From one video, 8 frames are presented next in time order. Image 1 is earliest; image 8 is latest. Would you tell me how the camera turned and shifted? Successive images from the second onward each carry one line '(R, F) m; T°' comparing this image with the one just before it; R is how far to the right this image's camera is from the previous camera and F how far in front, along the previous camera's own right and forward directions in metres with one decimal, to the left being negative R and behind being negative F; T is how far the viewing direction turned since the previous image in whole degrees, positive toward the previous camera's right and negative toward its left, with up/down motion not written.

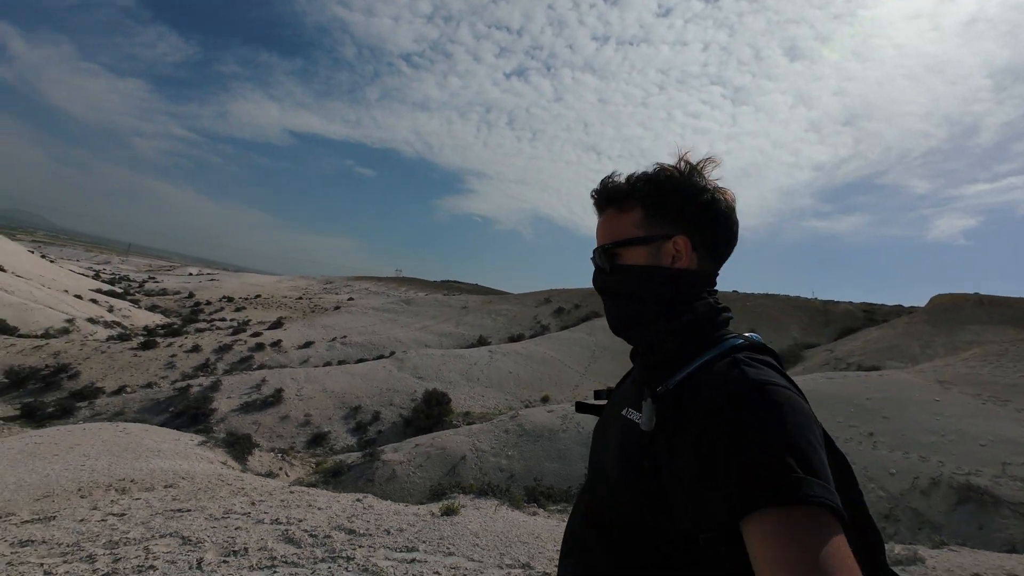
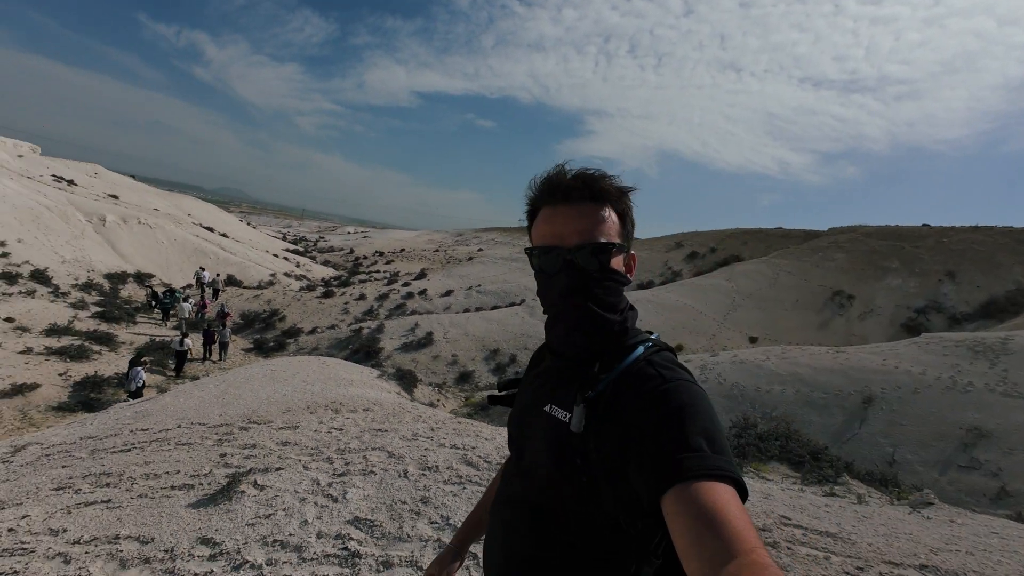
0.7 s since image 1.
(-0.3, -0.1) m; -17°
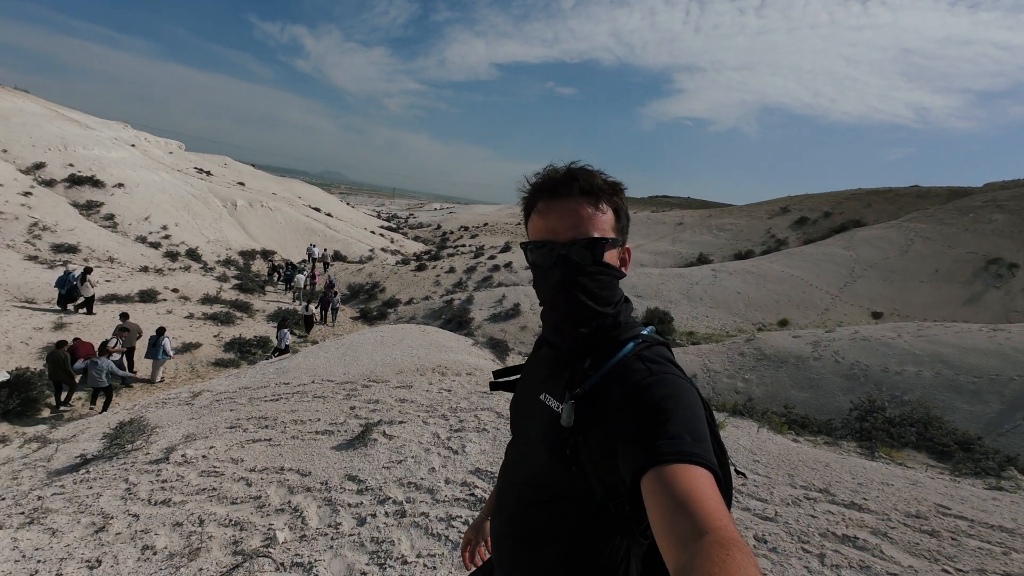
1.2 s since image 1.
(-0.3, -0.1) m; -11°
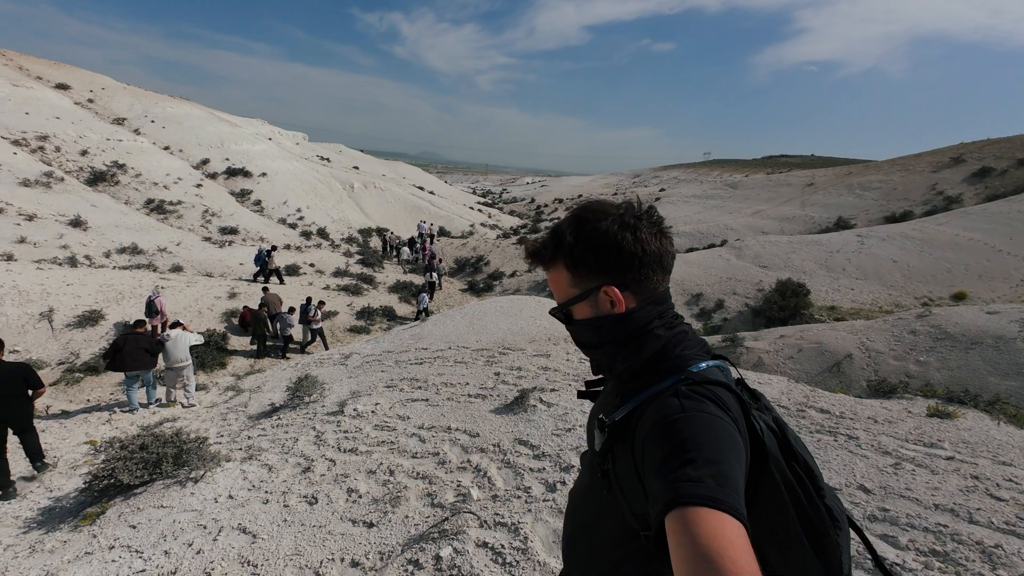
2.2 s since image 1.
(-0.8, +0.2) m; -12°
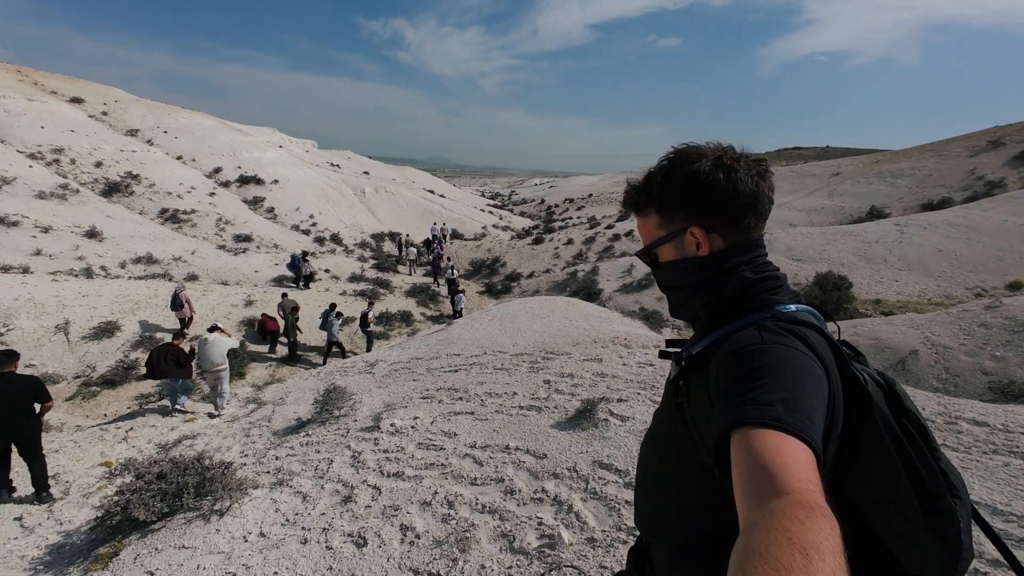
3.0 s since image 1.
(-0.5, +0.6) m; -1°
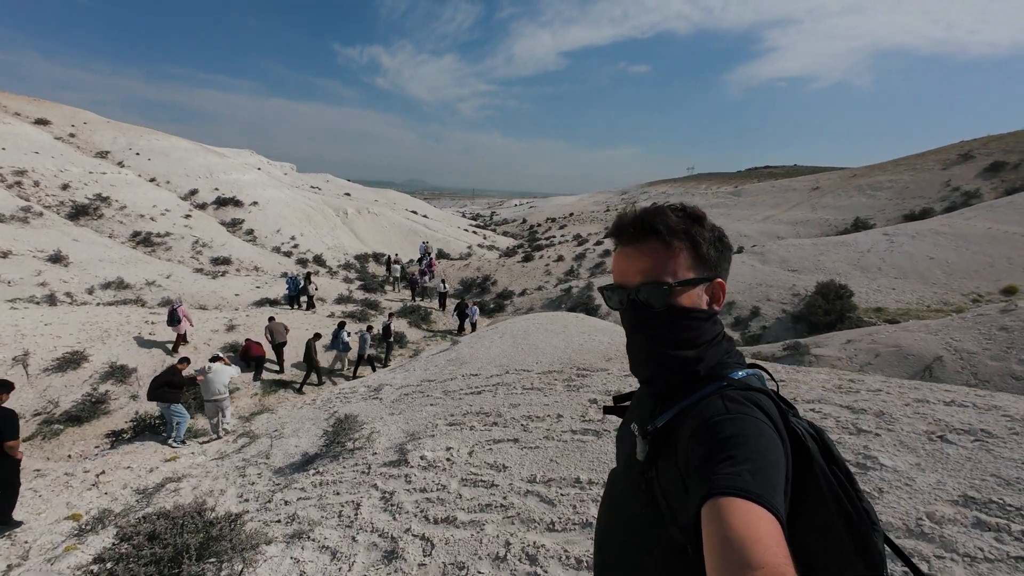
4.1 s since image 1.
(-0.7, +0.6) m; +3°
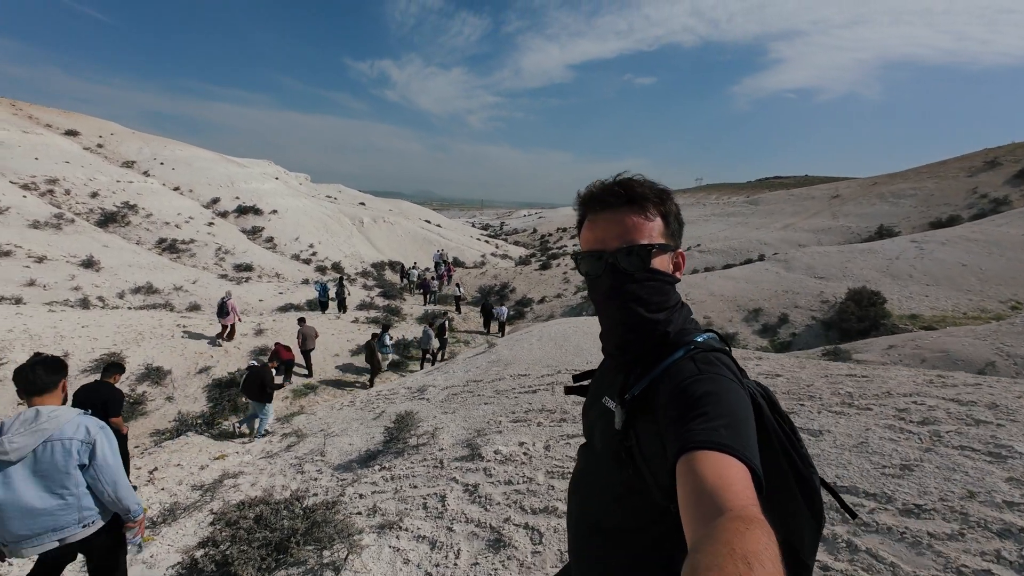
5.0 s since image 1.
(-0.7, 0.0) m; -1°
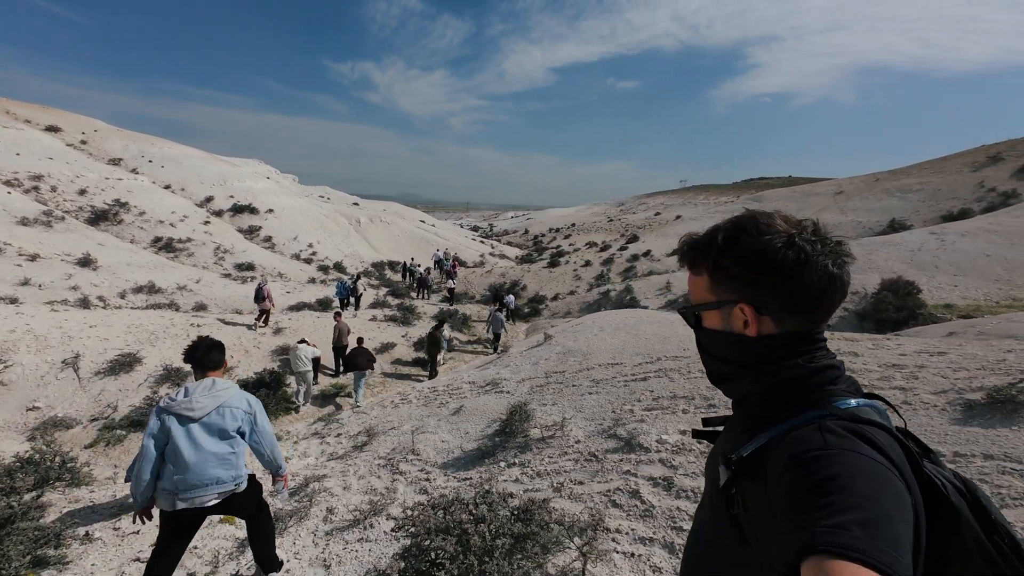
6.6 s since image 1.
(-1.7, +0.6) m; +2°
